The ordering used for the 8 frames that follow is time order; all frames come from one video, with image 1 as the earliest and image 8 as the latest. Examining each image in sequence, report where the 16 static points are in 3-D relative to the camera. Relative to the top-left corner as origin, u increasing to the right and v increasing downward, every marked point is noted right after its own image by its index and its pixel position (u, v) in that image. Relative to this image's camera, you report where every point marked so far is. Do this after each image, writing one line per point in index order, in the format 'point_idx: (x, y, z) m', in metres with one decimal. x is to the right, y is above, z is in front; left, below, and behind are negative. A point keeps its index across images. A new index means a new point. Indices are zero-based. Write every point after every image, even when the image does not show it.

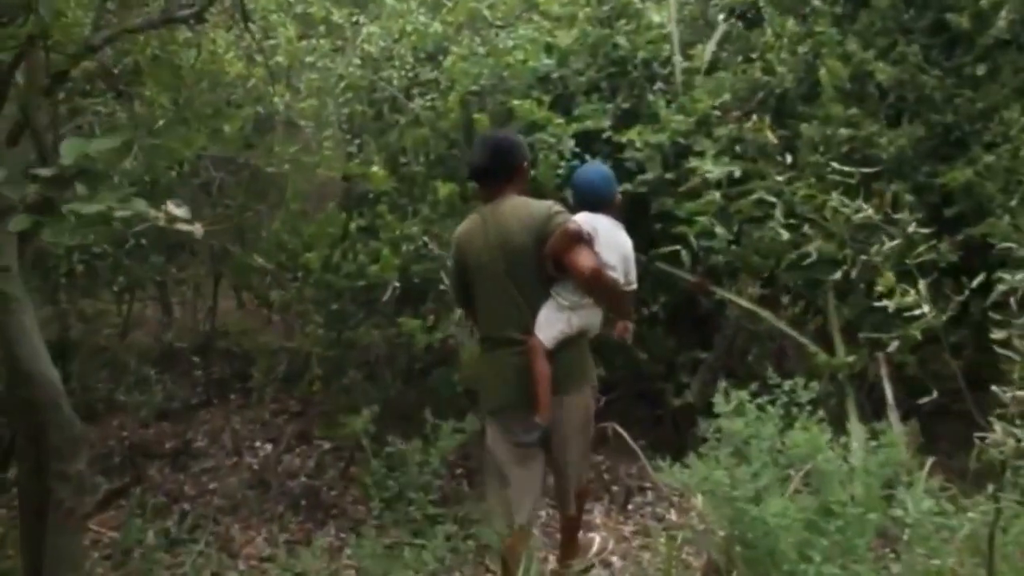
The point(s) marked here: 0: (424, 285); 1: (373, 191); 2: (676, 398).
0: (-0.5, 0.0, +5.8) m
1: (-0.8, +0.6, +6.4) m
2: (+0.9, -0.6, +6.1) m
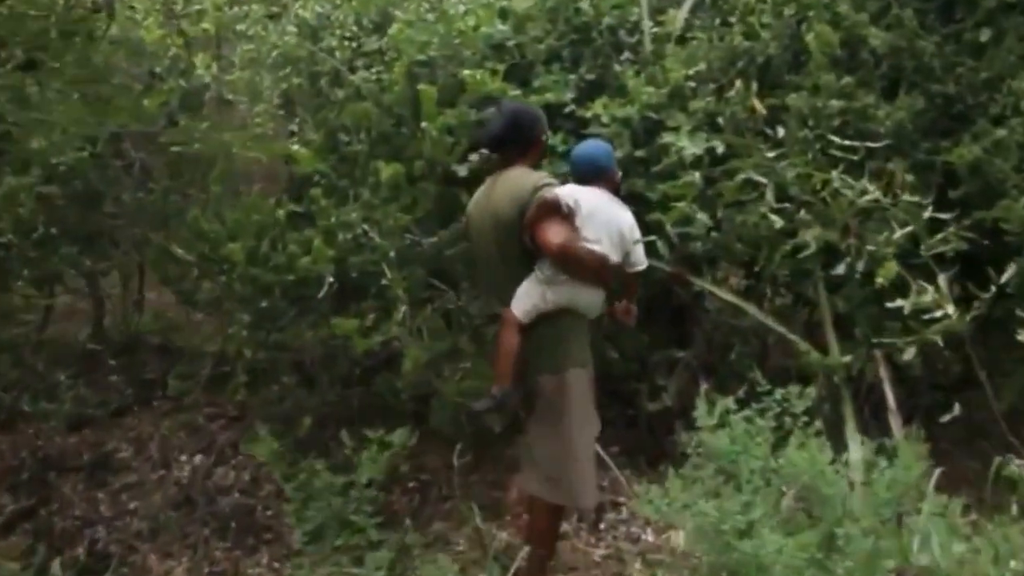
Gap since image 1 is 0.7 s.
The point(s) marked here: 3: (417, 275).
0: (-0.7, 0.0, +5.2) m
1: (-1.0, +0.6, +5.7) m
2: (+0.7, -0.6, +5.5) m
3: (-0.4, +0.1, +5.2) m
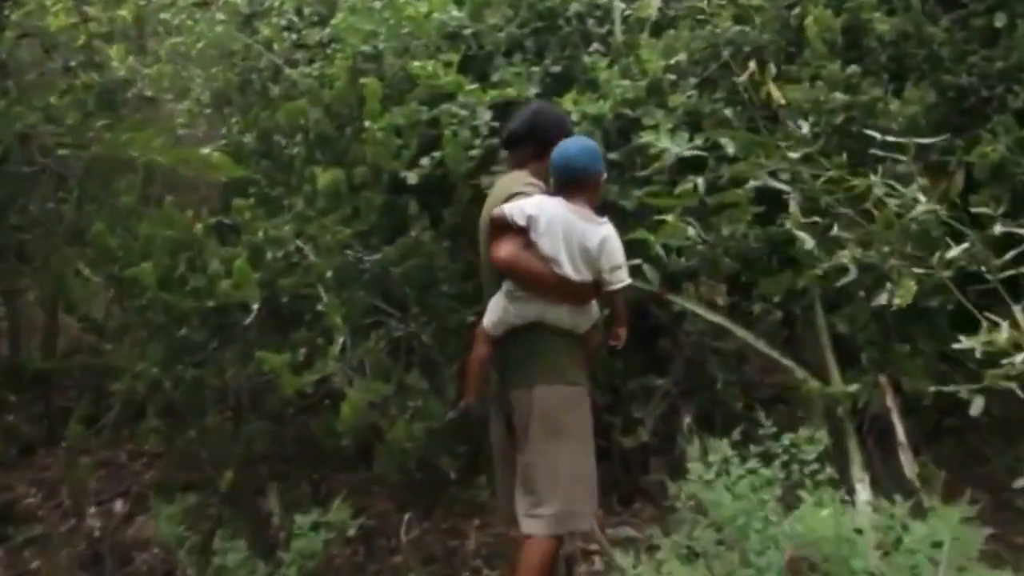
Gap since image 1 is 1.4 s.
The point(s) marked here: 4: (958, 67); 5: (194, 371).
0: (-0.9, -0.1, +4.5) m
1: (-1.2, +0.5, +5.0) m
2: (+0.5, -0.7, +4.9) m
3: (-0.6, 0.0, +4.5) m
4: (+1.9, +0.9, +4.5) m
5: (-1.3, -0.4, +4.5) m
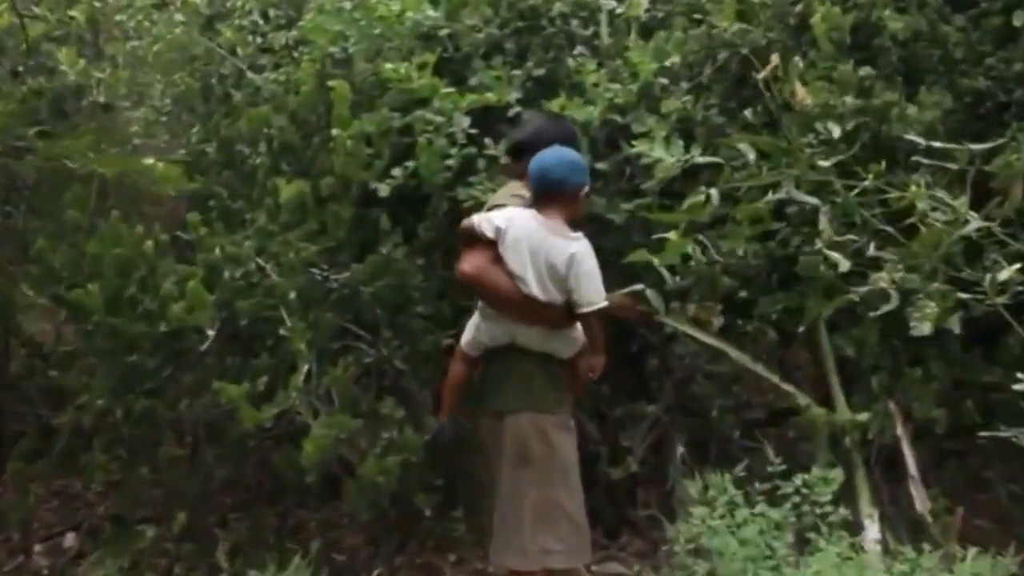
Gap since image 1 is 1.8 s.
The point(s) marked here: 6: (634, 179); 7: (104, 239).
0: (-1.0, -0.1, +4.1) m
1: (-1.3, +0.4, +4.6) m
2: (+0.4, -0.8, +4.5) m
3: (-0.7, -0.1, +4.1) m
4: (+1.8, +0.9, +4.2) m
5: (-1.4, -0.4, +4.1) m
6: (+0.5, +0.5, +4.6) m
7: (-1.6, +0.2, +4.1) m
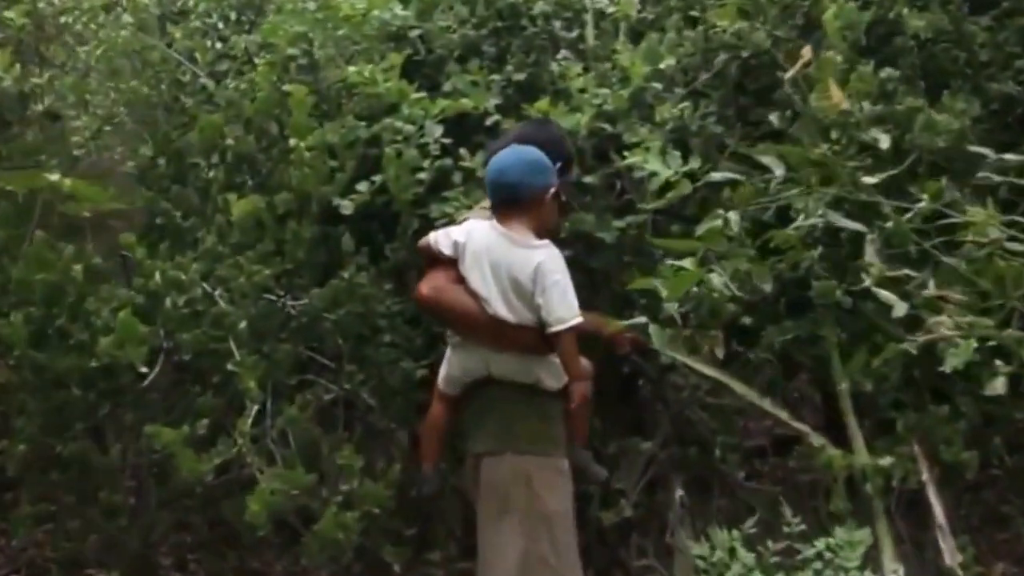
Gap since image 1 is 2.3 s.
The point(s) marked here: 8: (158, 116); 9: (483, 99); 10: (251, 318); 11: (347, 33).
0: (-1.0, -0.2, +3.7) m
1: (-1.4, +0.3, +4.2) m
2: (+0.4, -0.9, +4.1) m
3: (-0.8, -0.2, +3.7) m
4: (+1.7, +0.8, +3.8) m
5: (-1.5, -0.5, +3.6) m
6: (+0.4, +0.4, +4.1) m
7: (-1.6, +0.1, +3.6) m
8: (-1.5, +0.7, +4.5) m
9: (-0.1, +0.7, +4.0) m
10: (-0.9, -0.1, +3.6) m
11: (-0.7, +1.0, +4.3) m
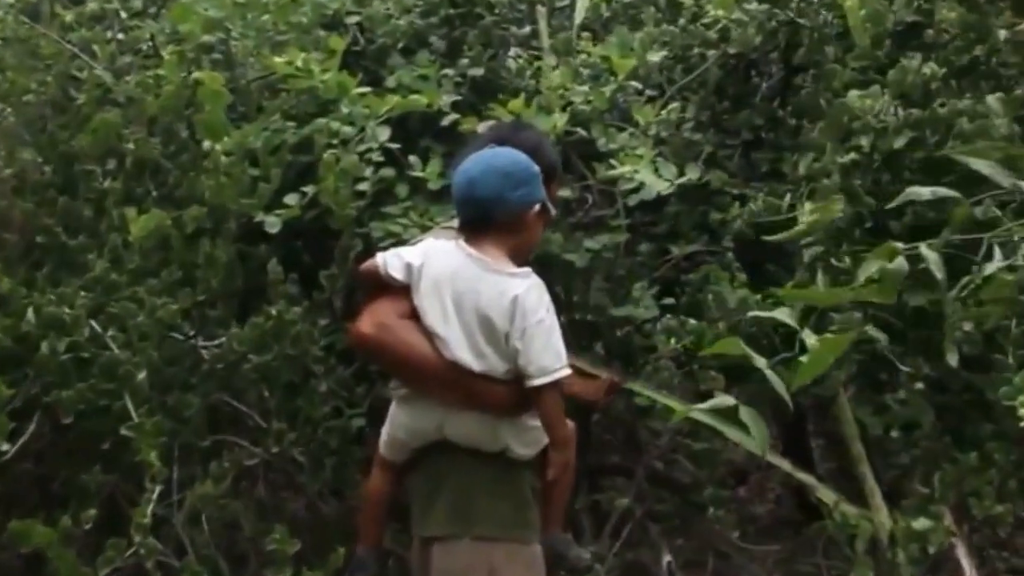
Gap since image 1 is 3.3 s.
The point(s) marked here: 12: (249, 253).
0: (-1.1, -0.3, +3.0) m
1: (-1.6, +0.2, +3.4) m
2: (+0.2, -1.0, +3.5) m
3: (-0.9, -0.3, +3.0) m
4: (+1.6, +0.7, +3.3) m
5: (-1.6, -0.6, +2.9) m
6: (+0.3, +0.3, +3.6) m
7: (-1.7, 0.0, +2.9) m
8: (-1.7, +0.6, +3.8) m
9: (-0.2, +0.6, +3.4) m
10: (-1.0, -0.2, +2.9) m
11: (-0.8, +0.9, +3.6) m
12: (-0.8, +0.1, +3.2) m
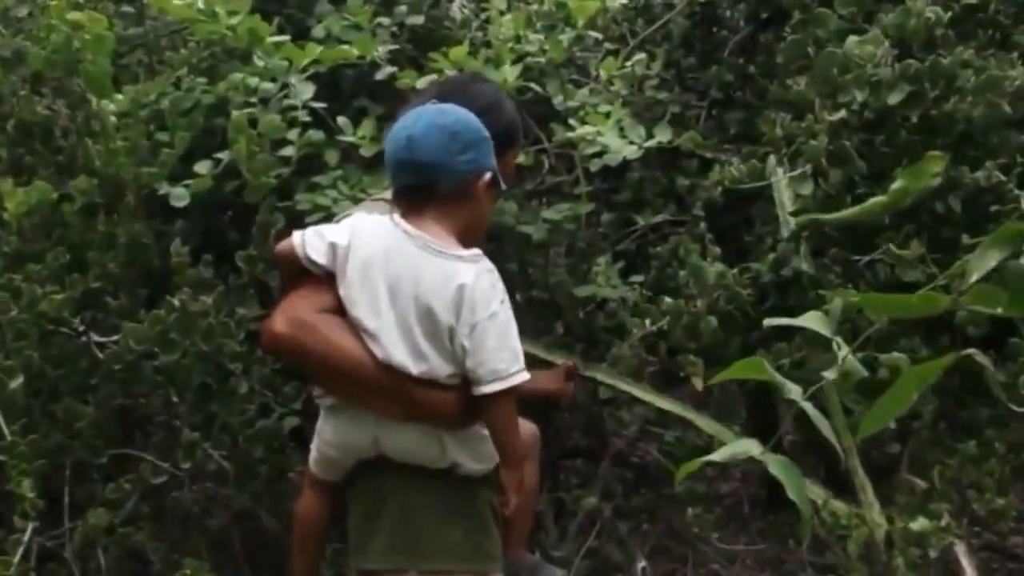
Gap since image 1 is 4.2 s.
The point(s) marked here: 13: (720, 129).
0: (-1.3, -0.3, +2.5) m
1: (-1.7, +0.2, +3.0) m
2: (+0.1, -0.9, +3.2) m
3: (-1.0, -0.3, +2.6) m
4: (+1.5, +0.7, +3.0) m
5: (-1.7, -0.6, +2.4) m
6: (+0.1, +0.3, +3.2) m
7: (-1.8, 0.0, +2.4) m
8: (-1.8, +0.7, +3.3) m
9: (-0.4, +0.7, +3.0) m
10: (-1.1, -0.2, +2.5) m
11: (-1.0, +1.0, +3.1) m
12: (-0.9, +0.2, +2.8) m
13: (+0.6, +0.5, +3.3) m
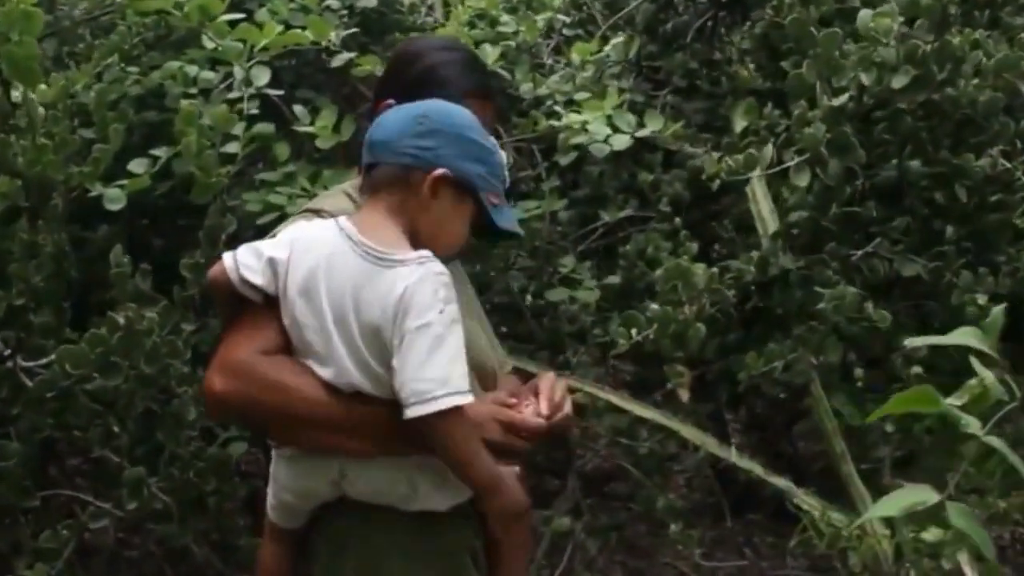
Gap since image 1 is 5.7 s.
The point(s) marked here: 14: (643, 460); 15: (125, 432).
0: (-1.3, -0.4, +2.2) m
1: (-1.8, +0.2, +2.6) m
2: (0.0, -0.9, +2.9) m
3: (-1.0, -0.3, +2.2) m
4: (+1.4, +0.8, +2.9) m
5: (-1.7, -0.7, +2.1) m
6: (0.0, +0.3, +2.9) m
7: (-1.9, 0.0, +2.0) m
8: (-2.0, +0.6, +2.9) m
9: (-0.5, +0.6, +2.7) m
10: (-1.1, -0.2, +2.2) m
11: (-1.1, +0.9, +2.8) m
12: (-1.0, +0.1, +2.5) m
13: (+0.5, +0.5, +3.1) m
14: (+0.4, -0.5, +2.9) m
15: (-0.8, -0.3, +2.3) m
